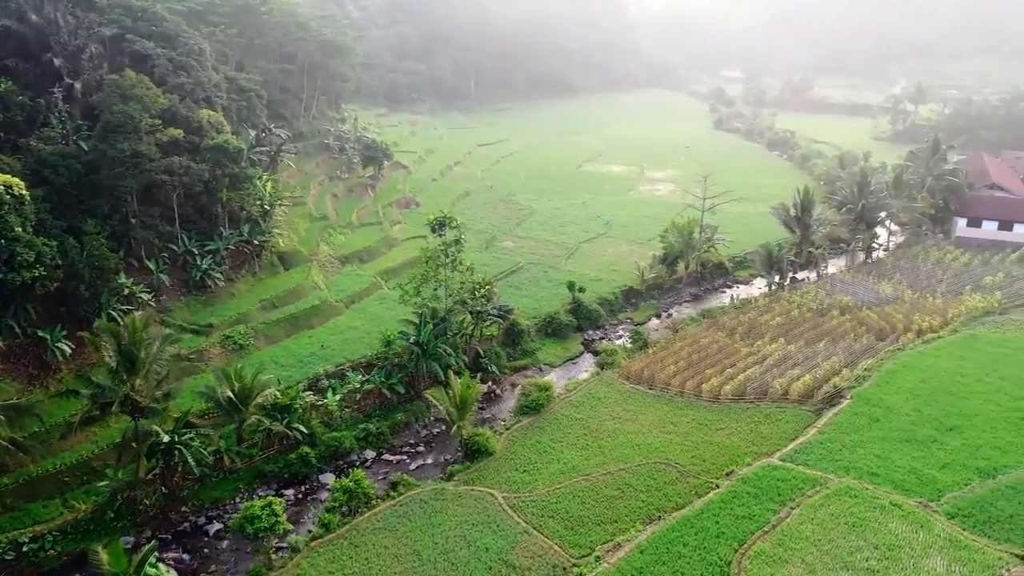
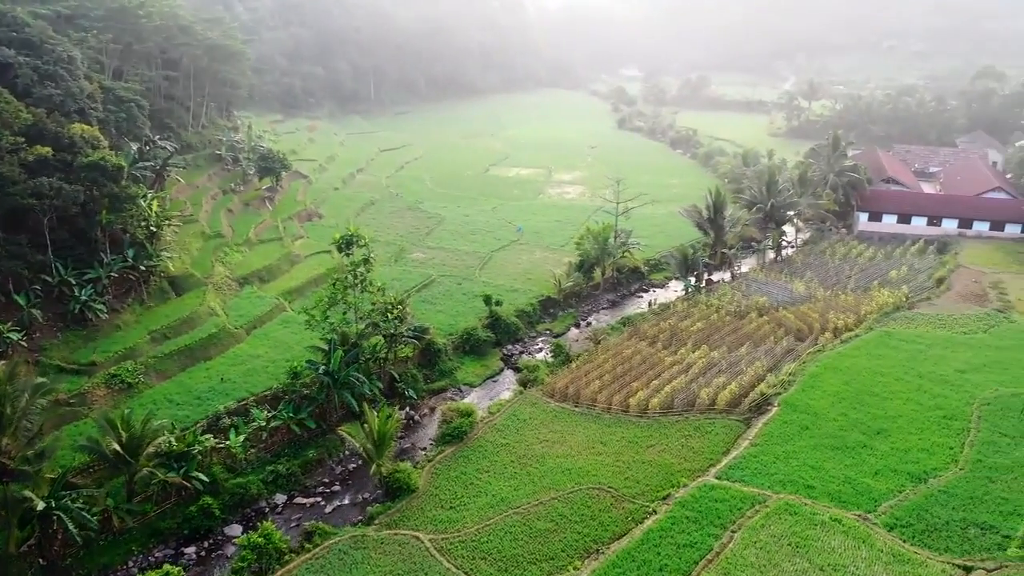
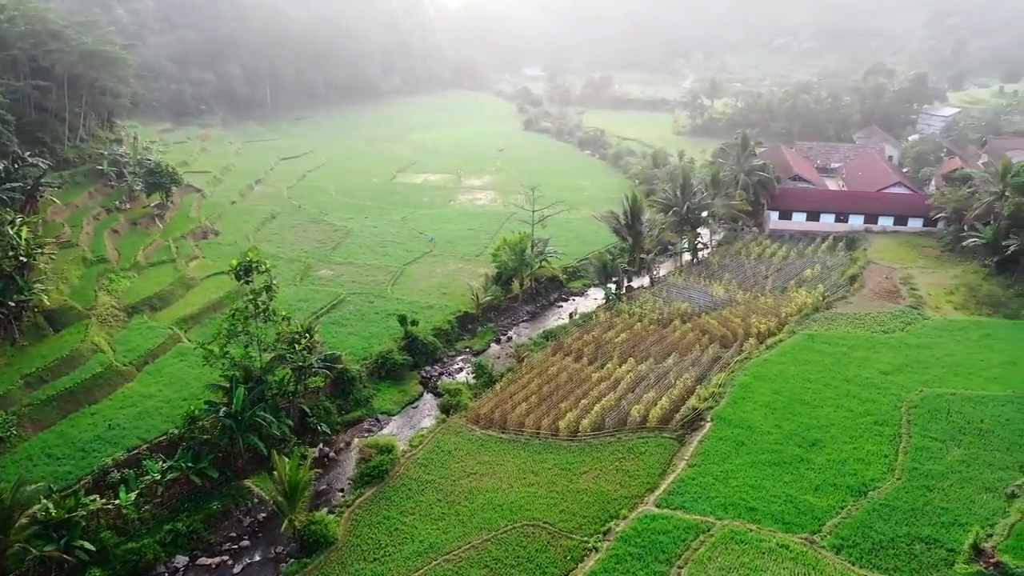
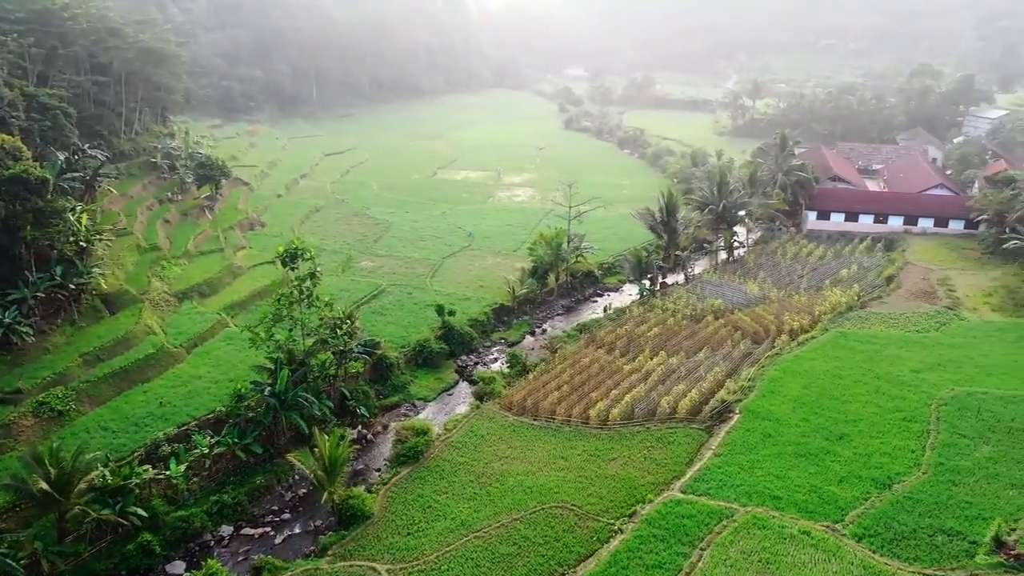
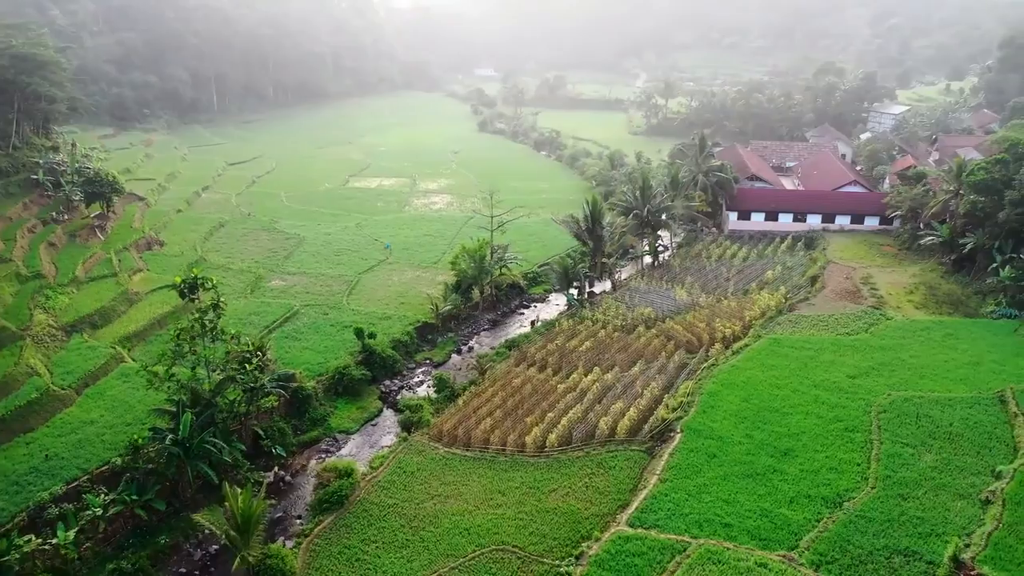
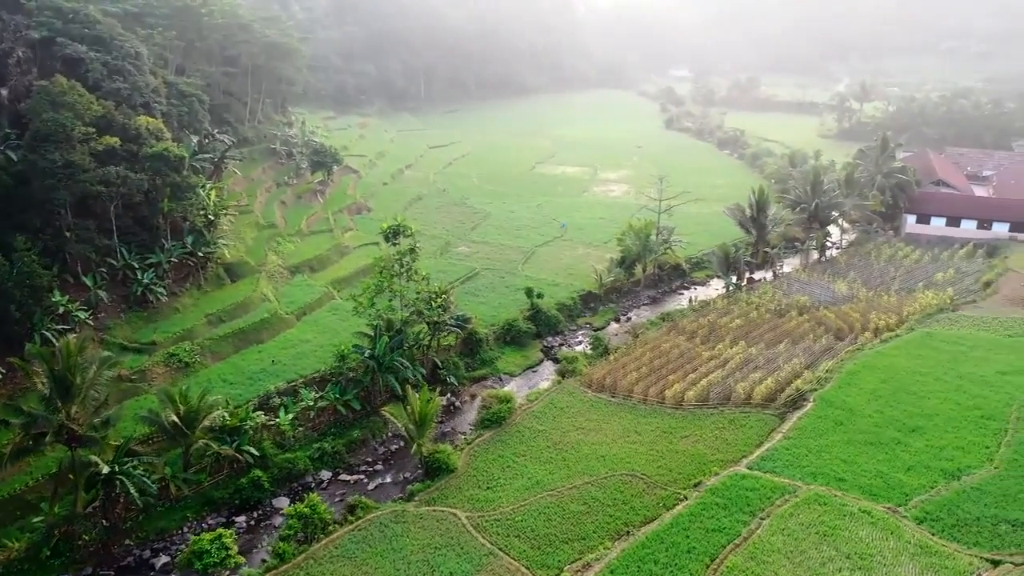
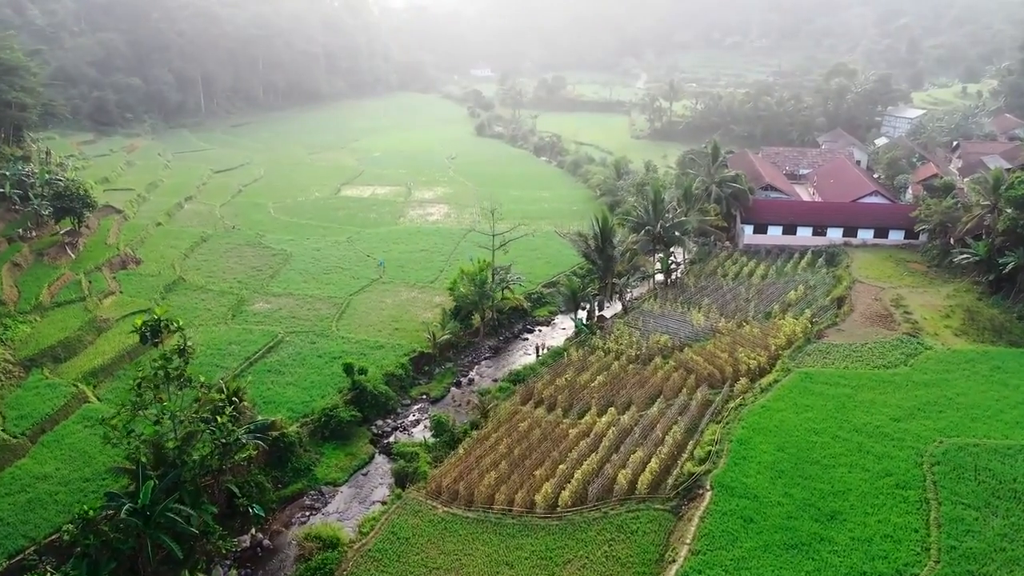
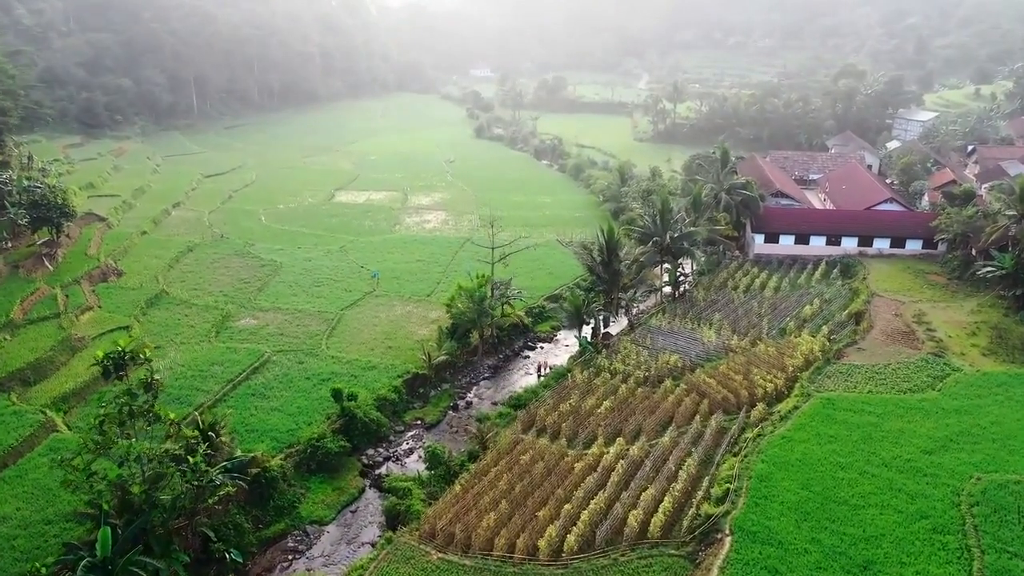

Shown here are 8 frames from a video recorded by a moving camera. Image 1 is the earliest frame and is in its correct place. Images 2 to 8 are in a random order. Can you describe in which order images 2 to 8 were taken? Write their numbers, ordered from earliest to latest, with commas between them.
6, 2, 4, 3, 5, 7, 8
